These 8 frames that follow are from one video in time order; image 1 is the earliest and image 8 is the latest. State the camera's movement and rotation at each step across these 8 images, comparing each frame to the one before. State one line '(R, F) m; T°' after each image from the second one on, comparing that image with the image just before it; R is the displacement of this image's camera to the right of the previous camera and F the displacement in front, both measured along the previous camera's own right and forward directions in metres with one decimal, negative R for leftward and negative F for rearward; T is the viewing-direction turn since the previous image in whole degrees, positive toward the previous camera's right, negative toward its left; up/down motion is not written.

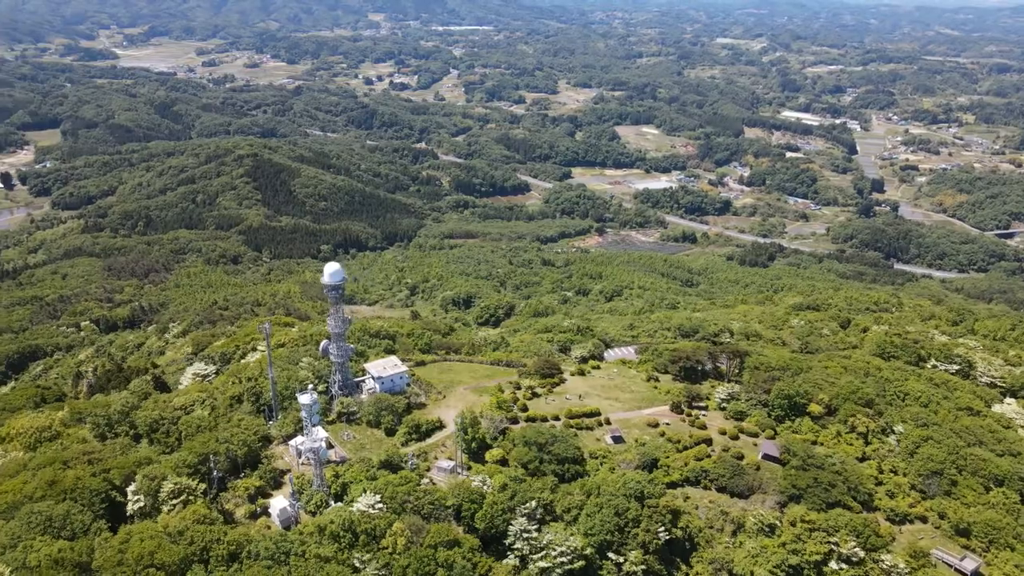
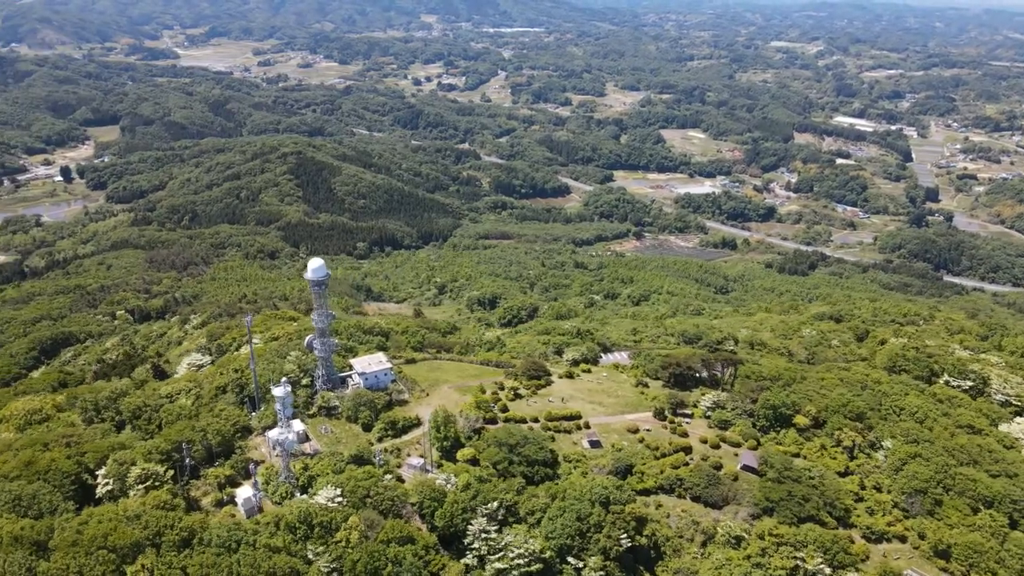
(+2.7, +0.1) m; -3°
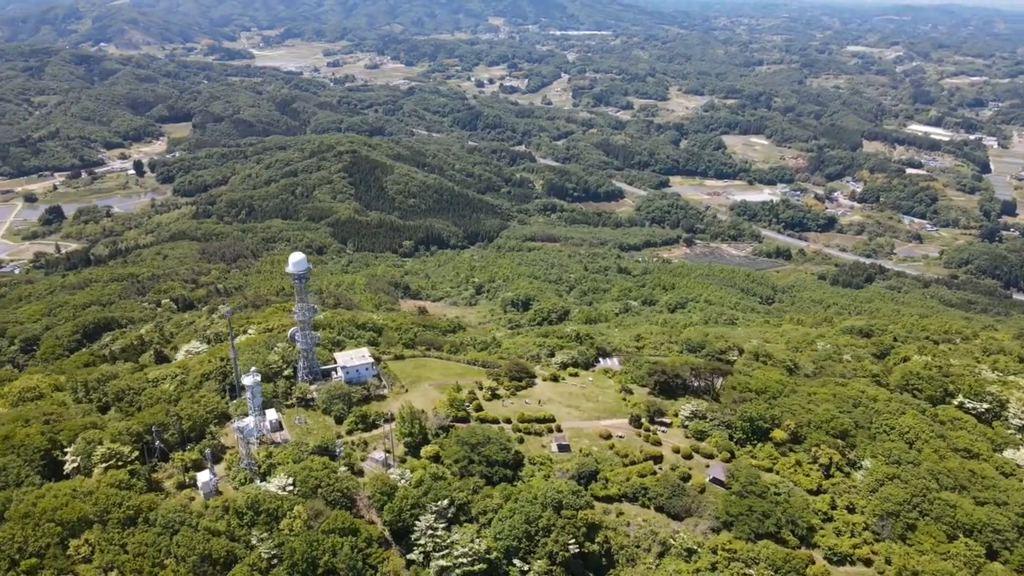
(+3.5, +0.1) m; -5°
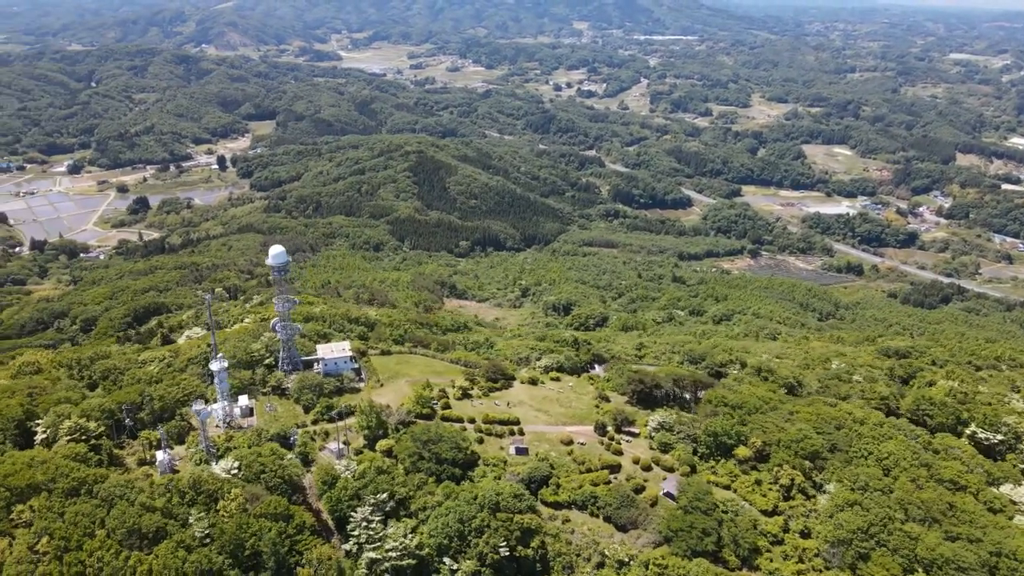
(+4.4, +0.2) m; -6°
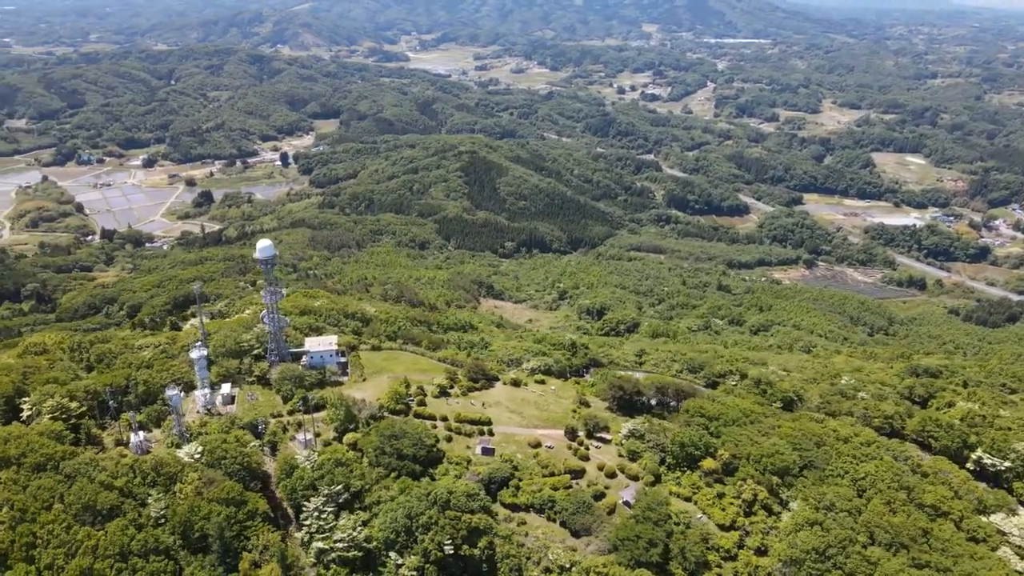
(+3.6, +0.1) m; -5°
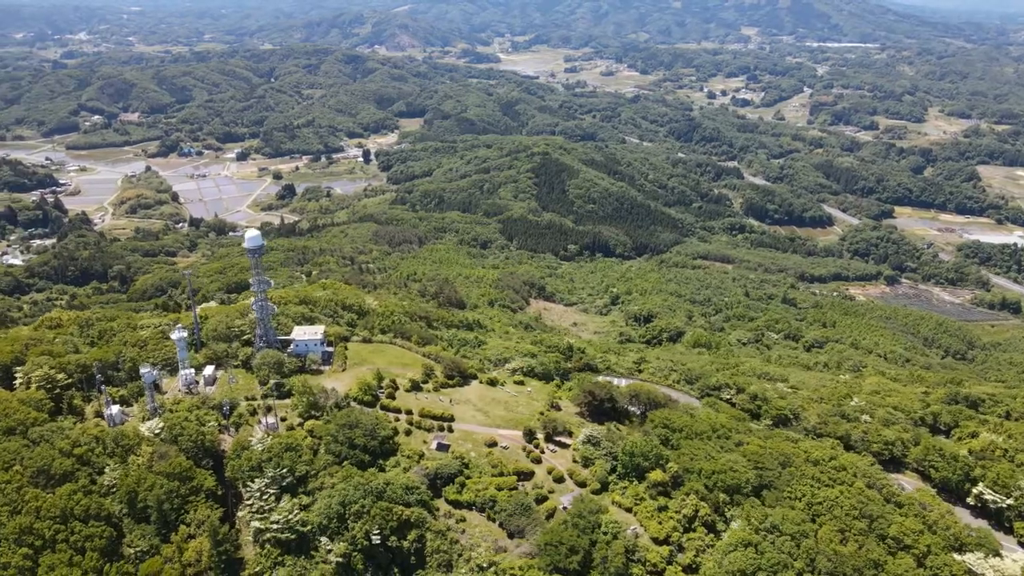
(+5.0, +0.2) m; -6°
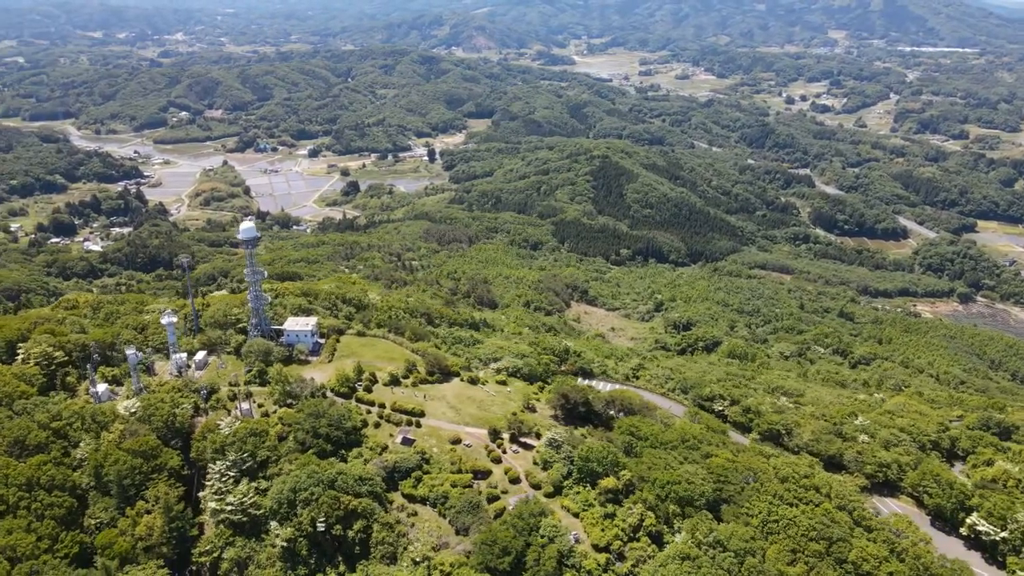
(+4.1, +0.1) m; -5°
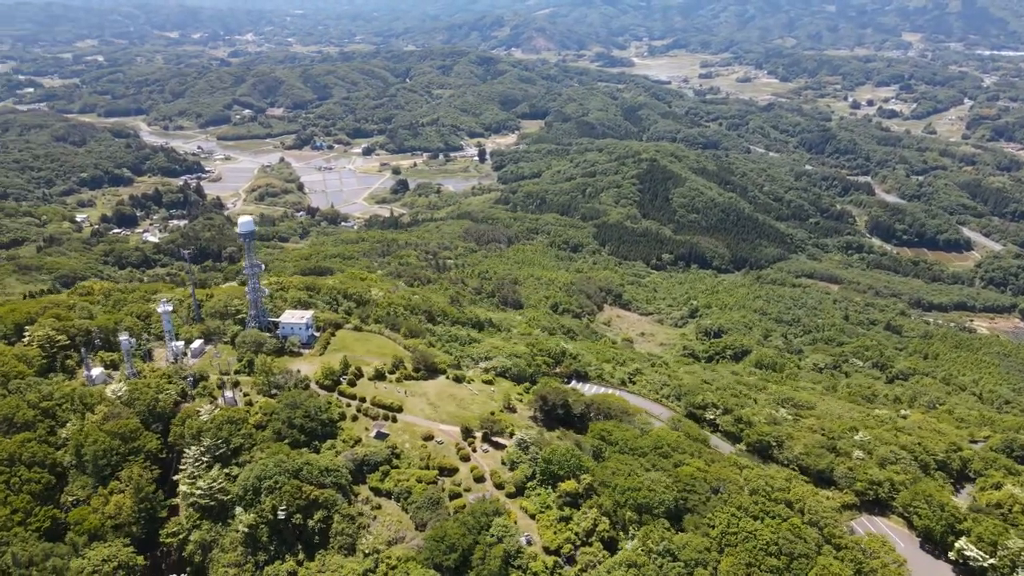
(+3.3, 0.0) m; -4°
